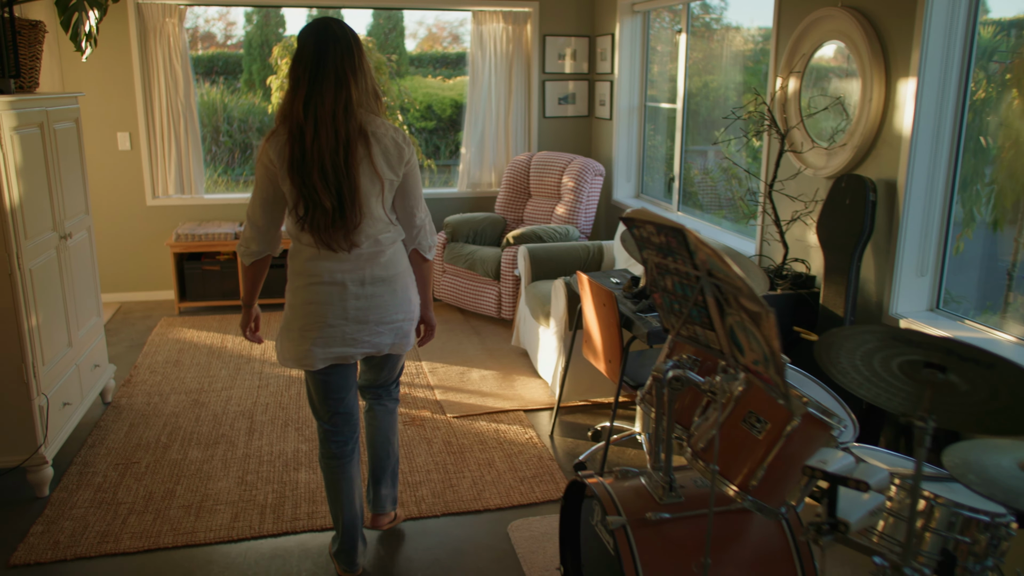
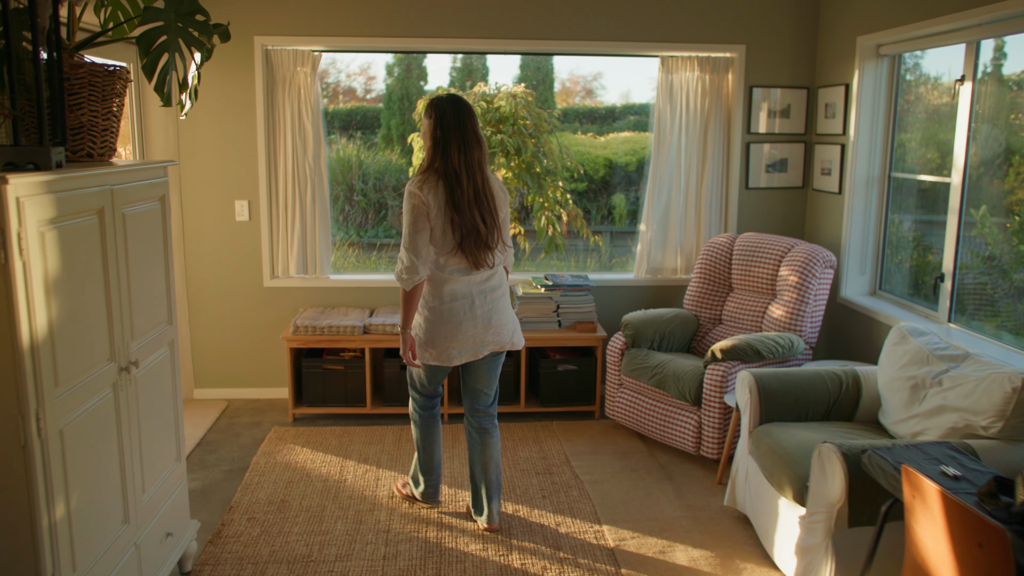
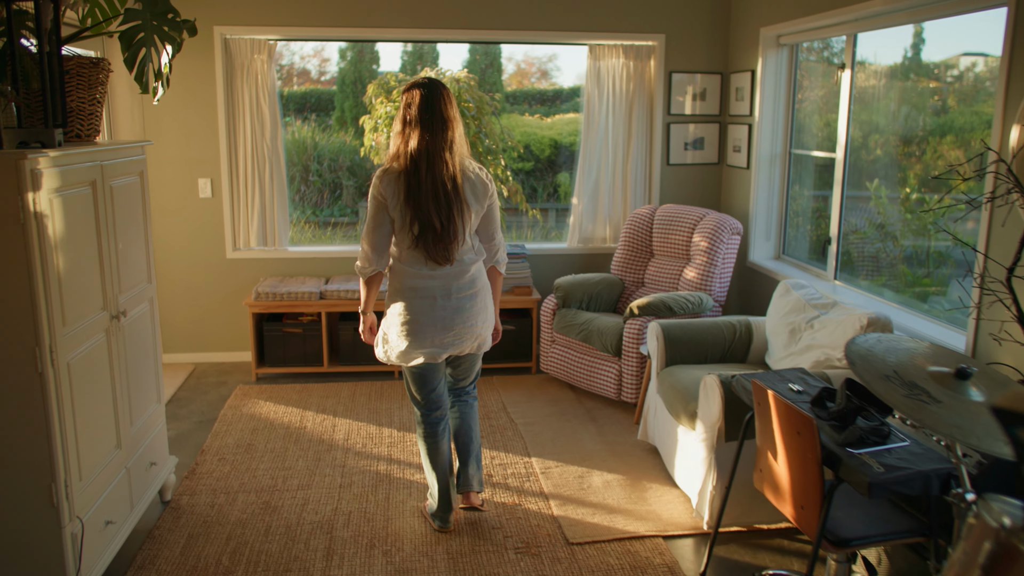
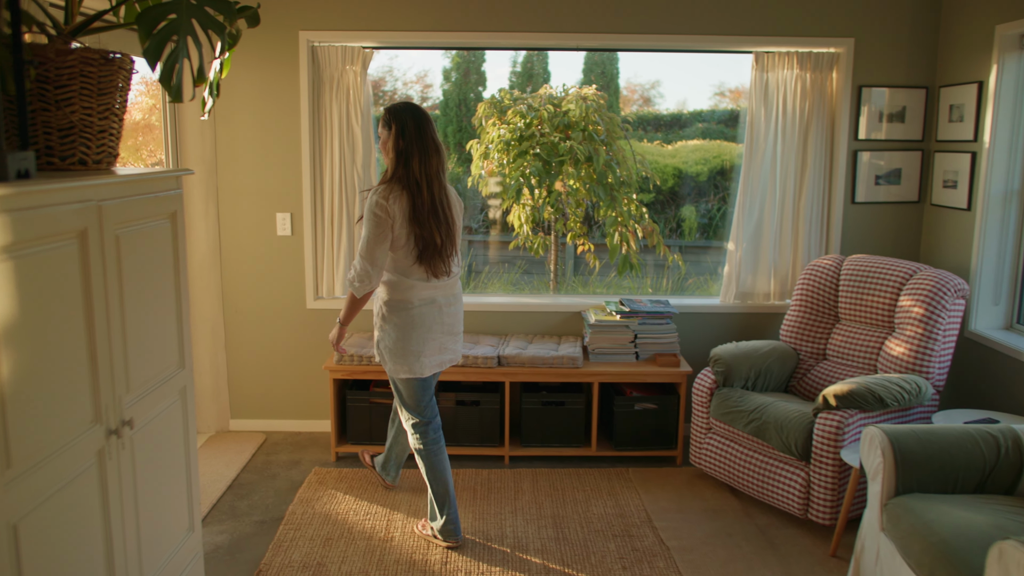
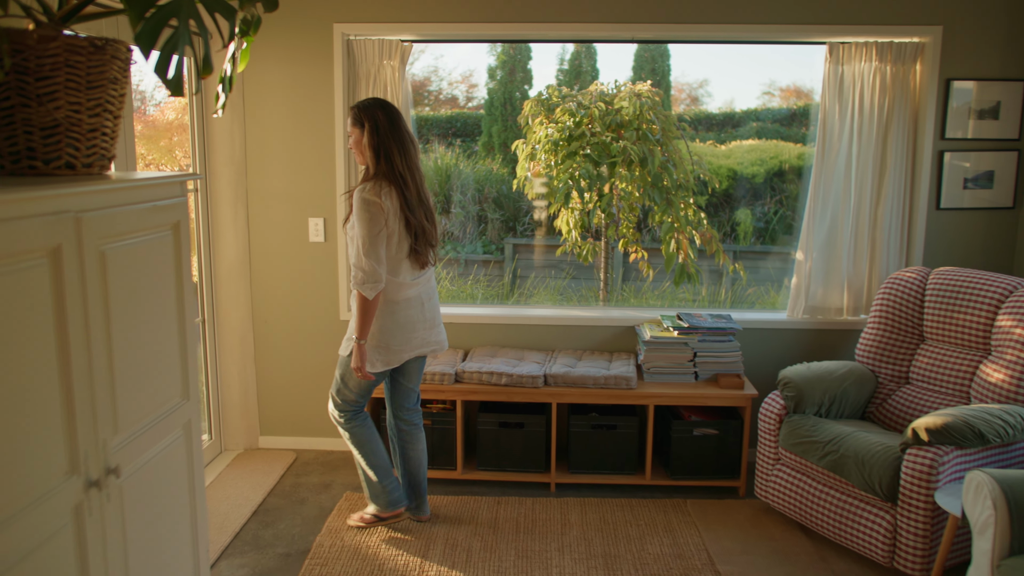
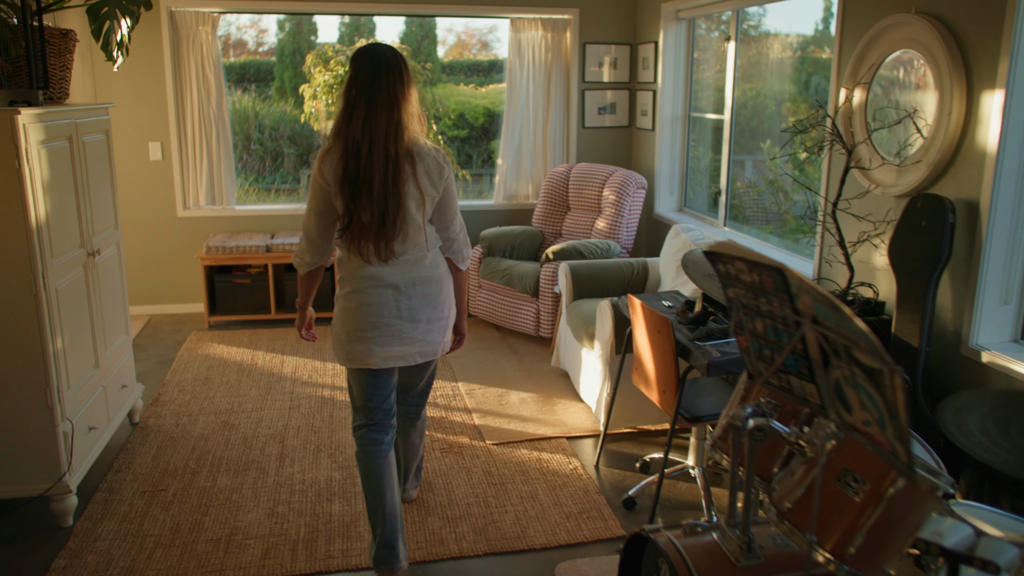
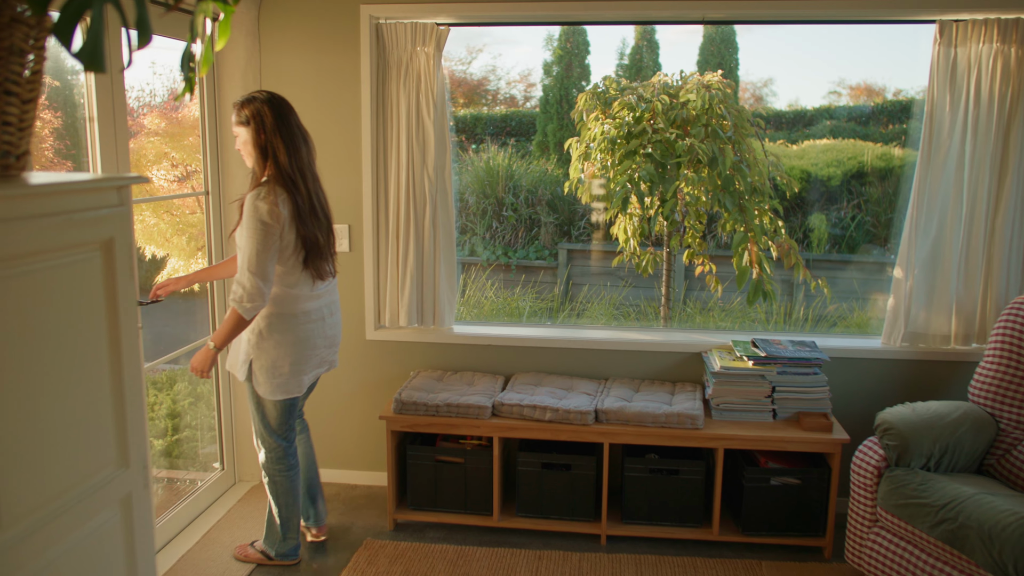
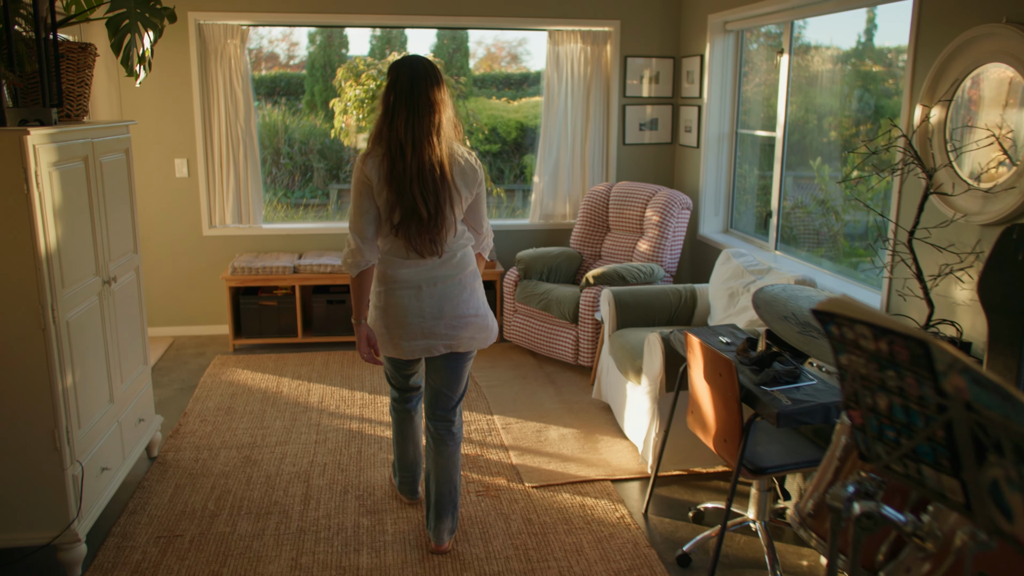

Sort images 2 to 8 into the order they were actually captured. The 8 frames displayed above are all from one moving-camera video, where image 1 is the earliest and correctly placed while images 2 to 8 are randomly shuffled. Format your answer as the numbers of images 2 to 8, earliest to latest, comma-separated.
6, 8, 3, 2, 4, 5, 7
